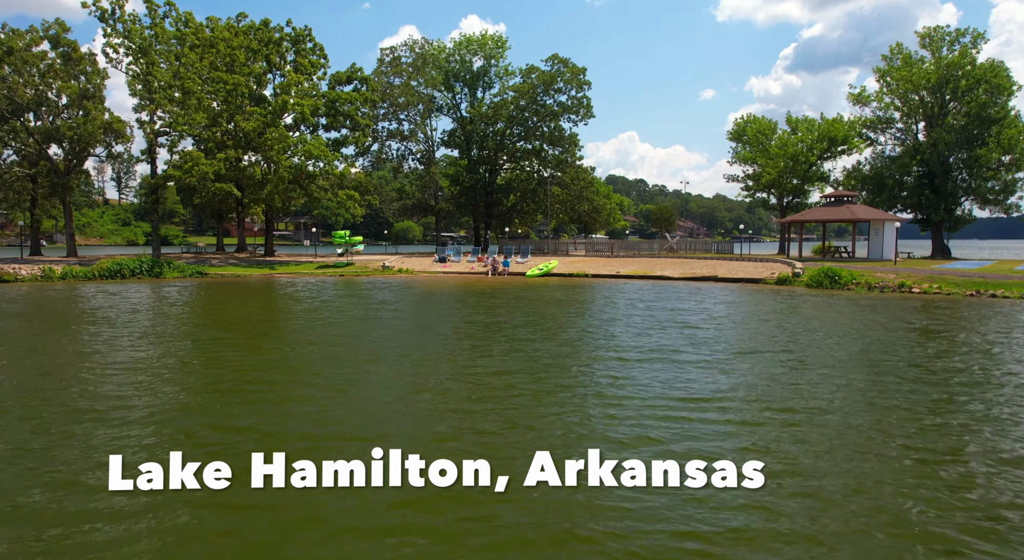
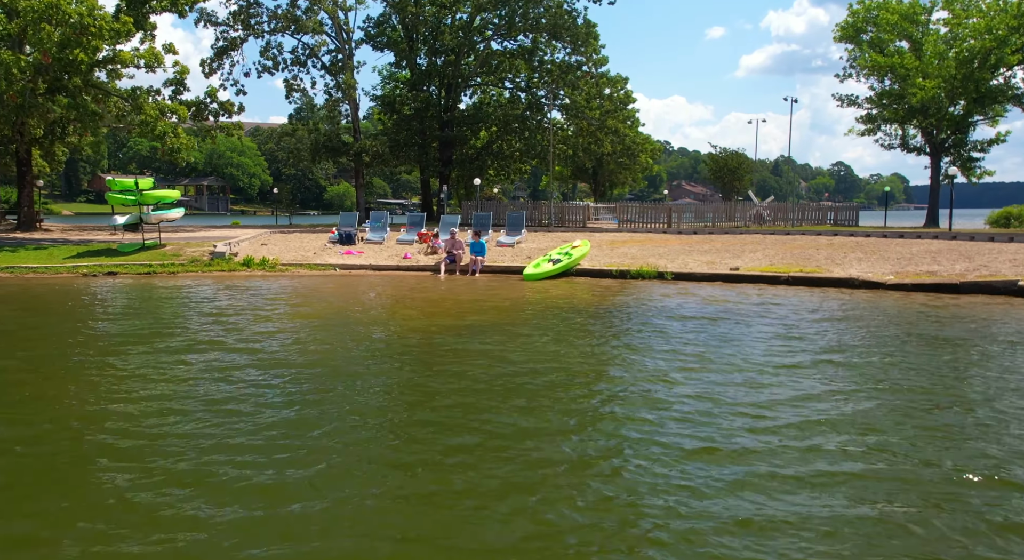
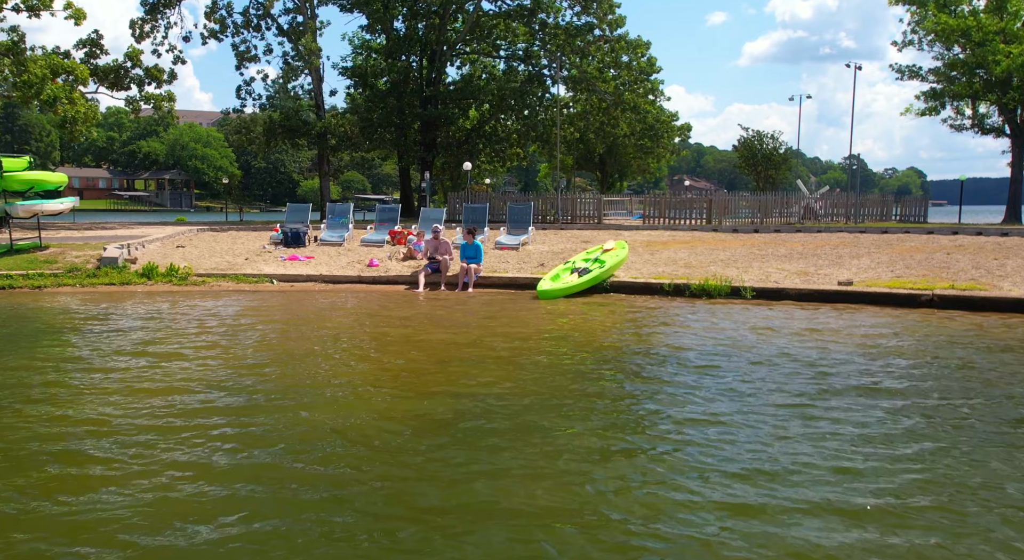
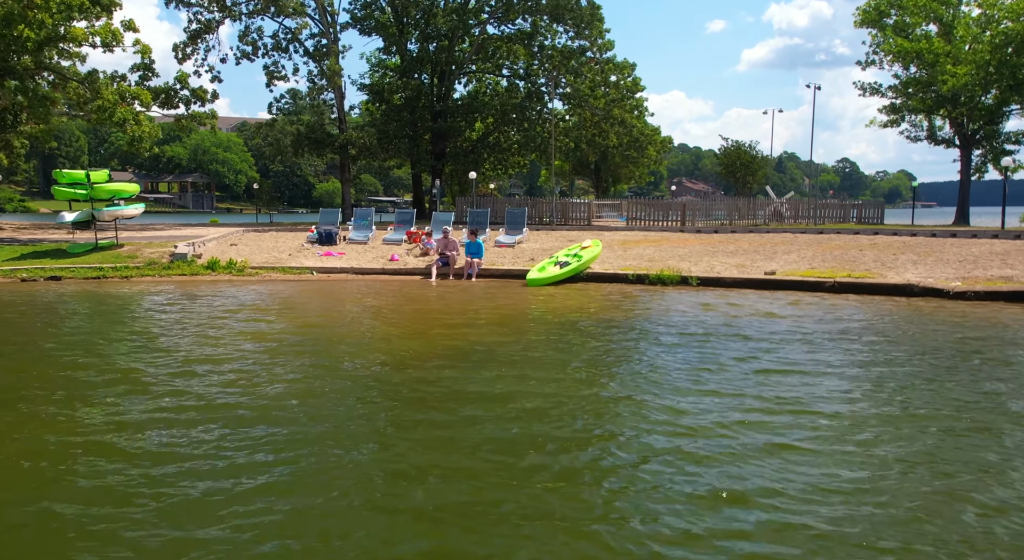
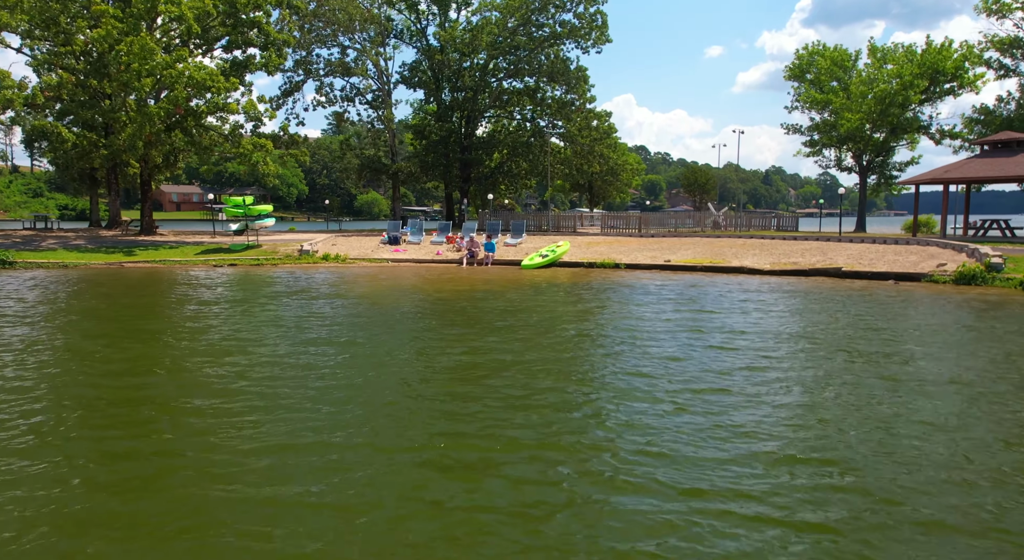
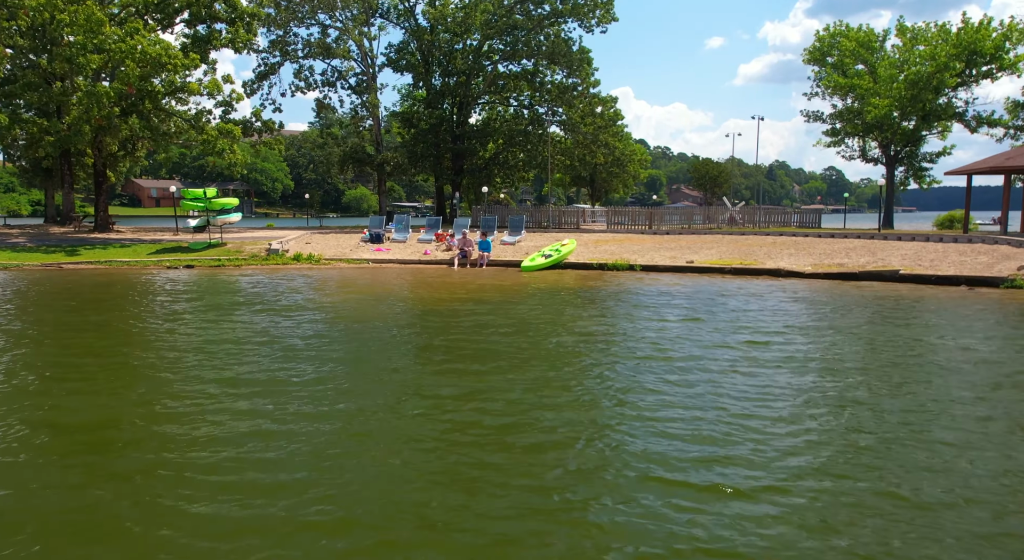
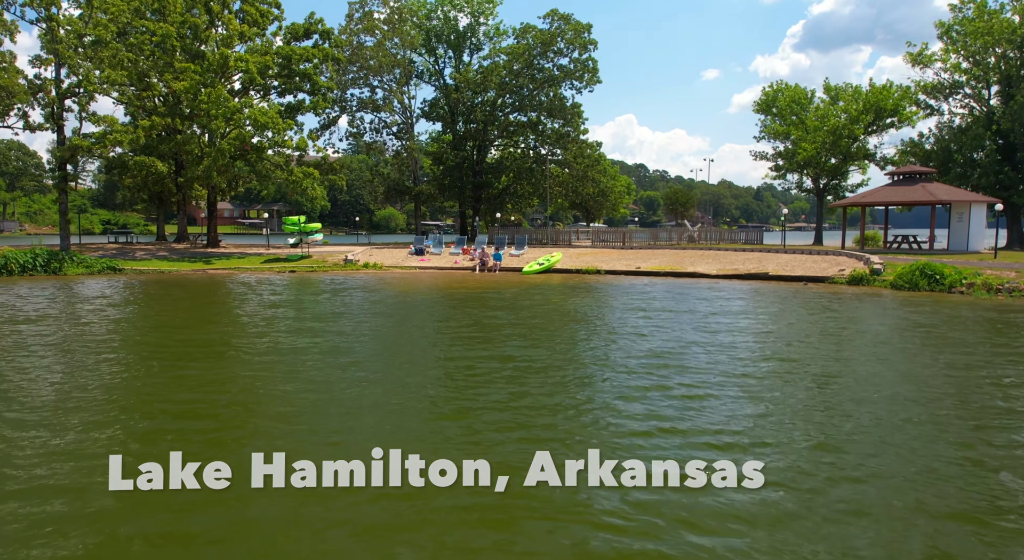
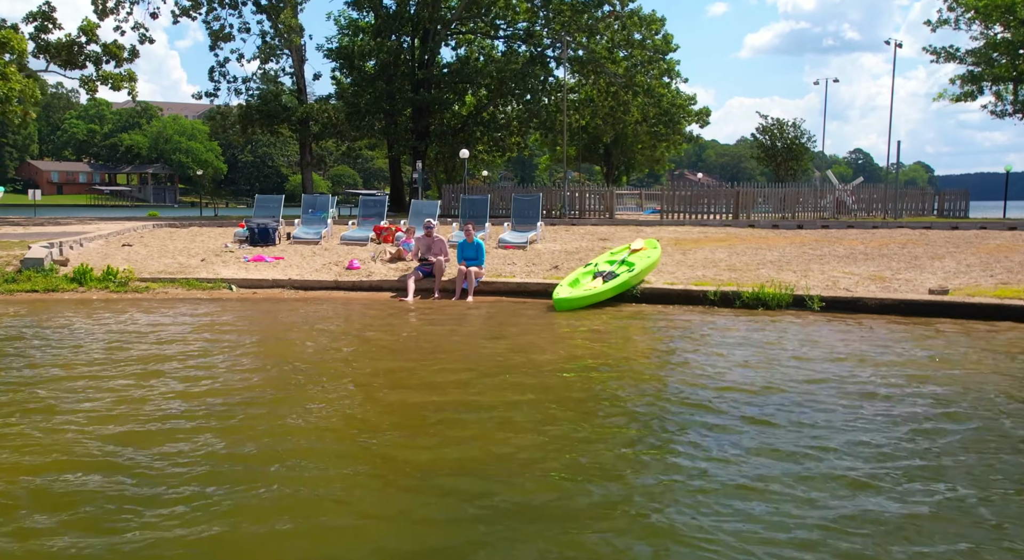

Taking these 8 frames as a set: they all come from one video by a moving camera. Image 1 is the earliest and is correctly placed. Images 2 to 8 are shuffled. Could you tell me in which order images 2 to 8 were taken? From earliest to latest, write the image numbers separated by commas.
7, 5, 6, 2, 4, 3, 8
